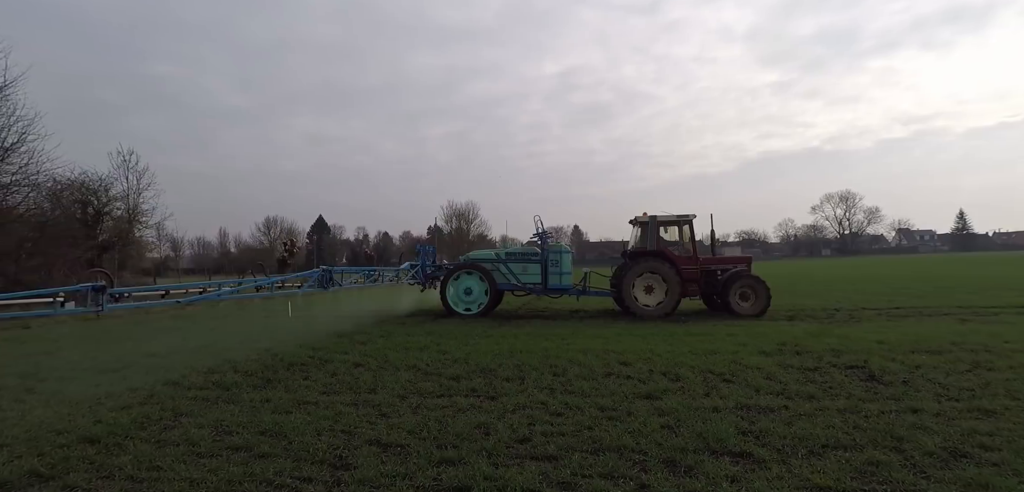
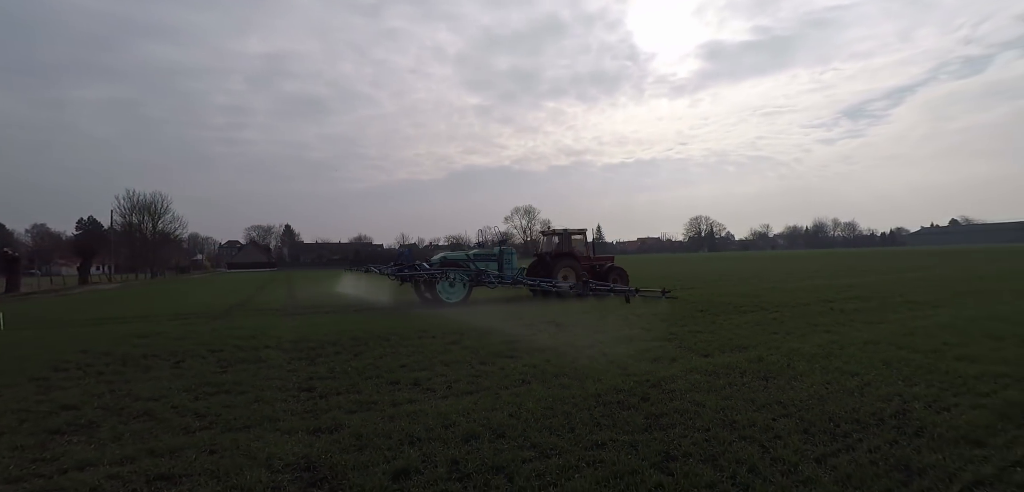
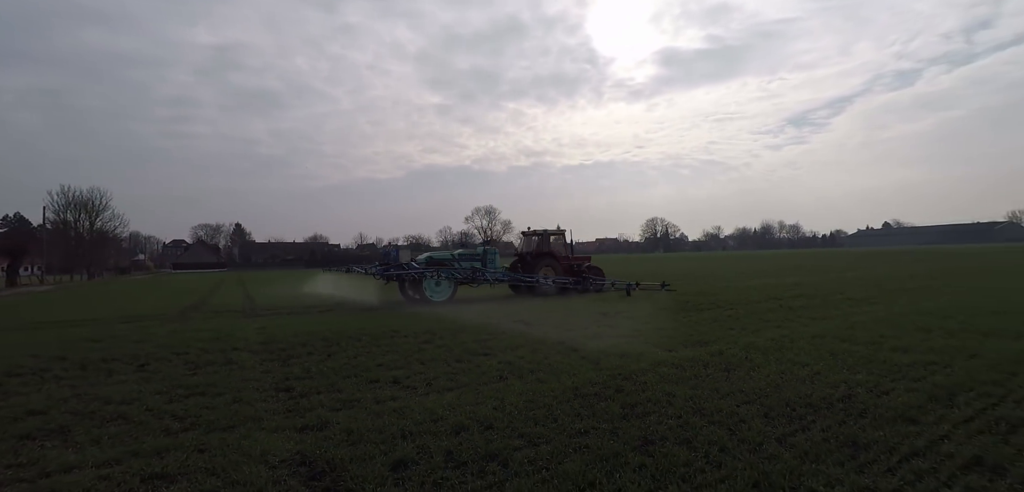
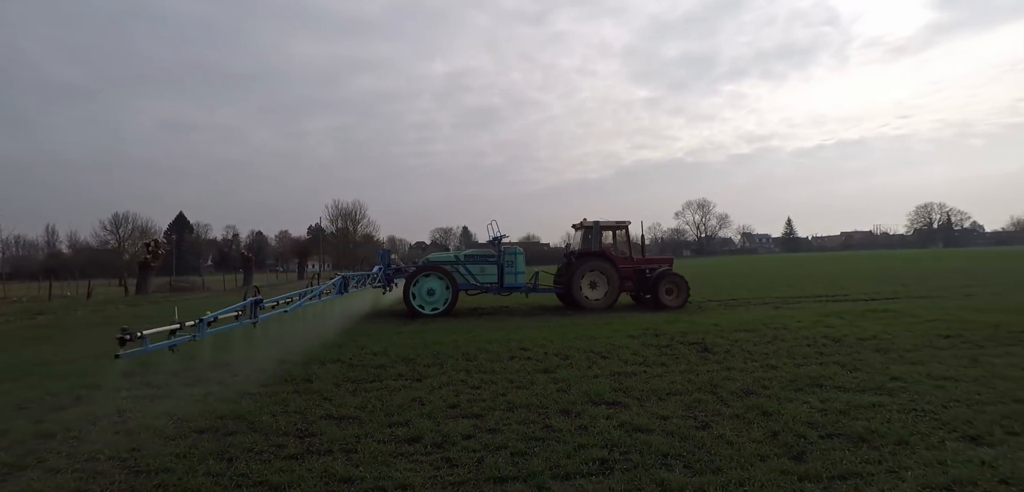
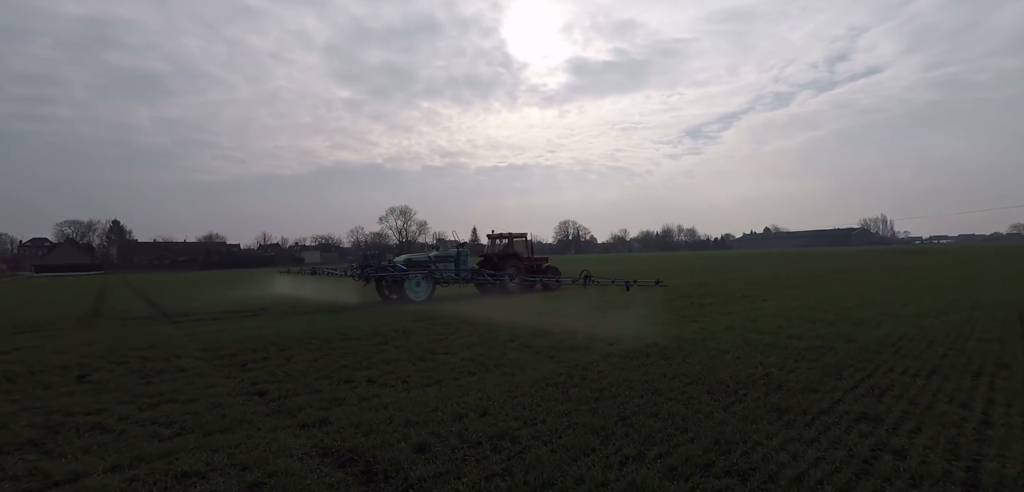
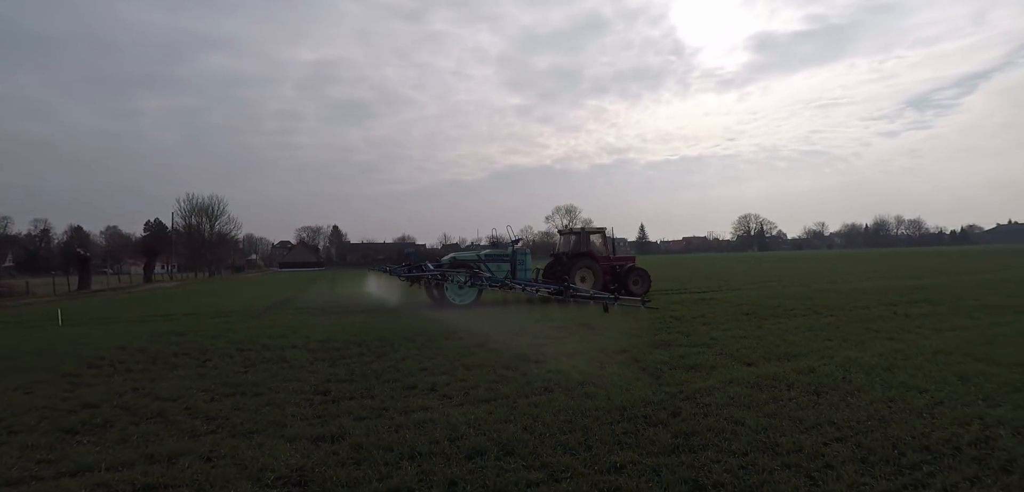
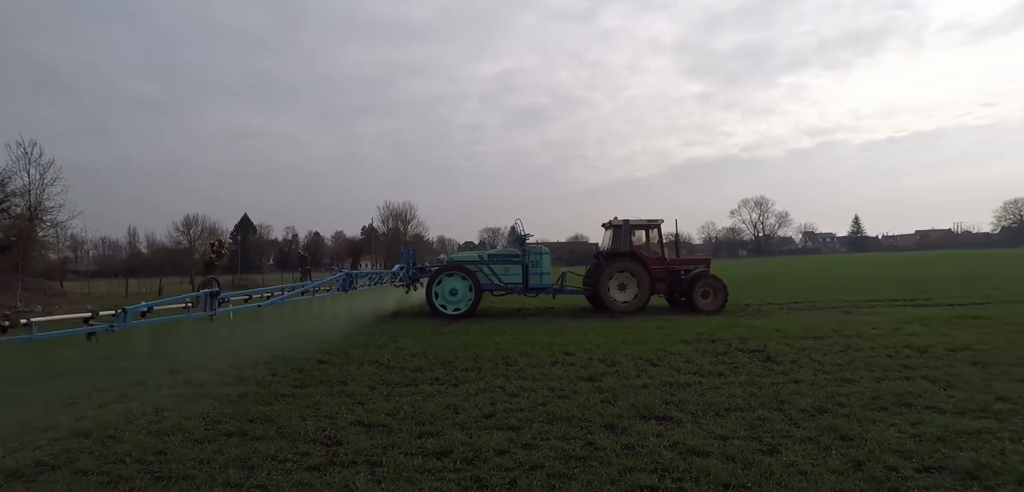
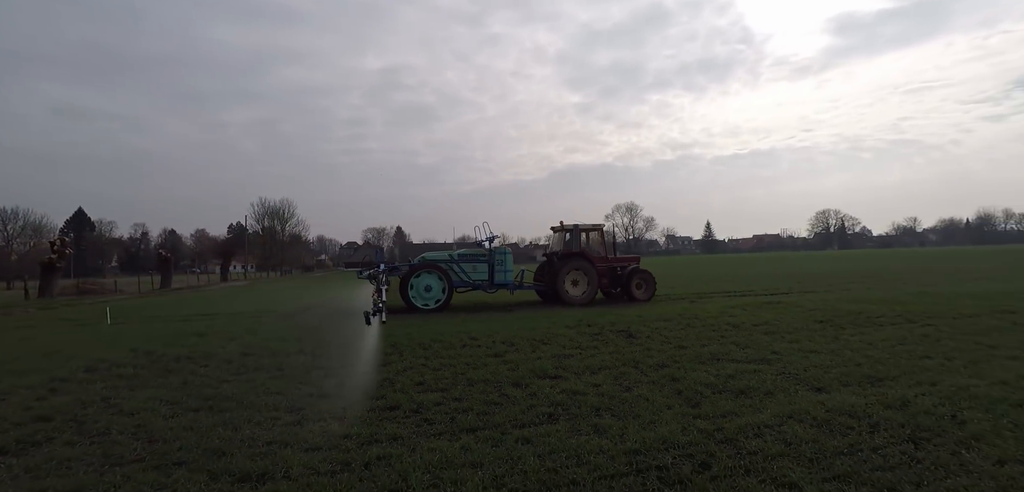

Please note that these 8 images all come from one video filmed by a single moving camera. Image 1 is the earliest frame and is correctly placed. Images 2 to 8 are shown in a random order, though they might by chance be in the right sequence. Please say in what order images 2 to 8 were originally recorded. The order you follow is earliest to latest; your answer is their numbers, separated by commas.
7, 4, 8, 6, 2, 3, 5
